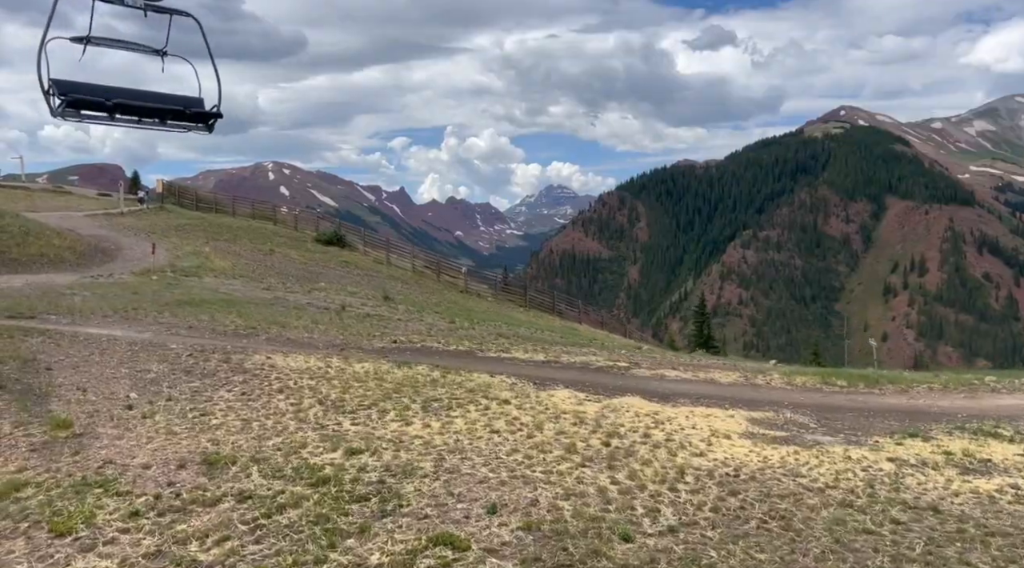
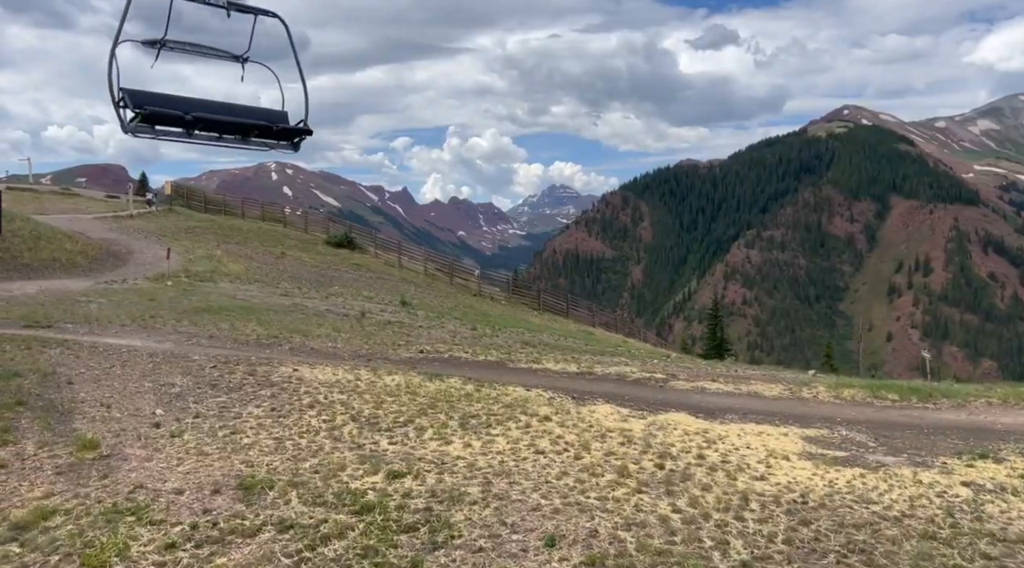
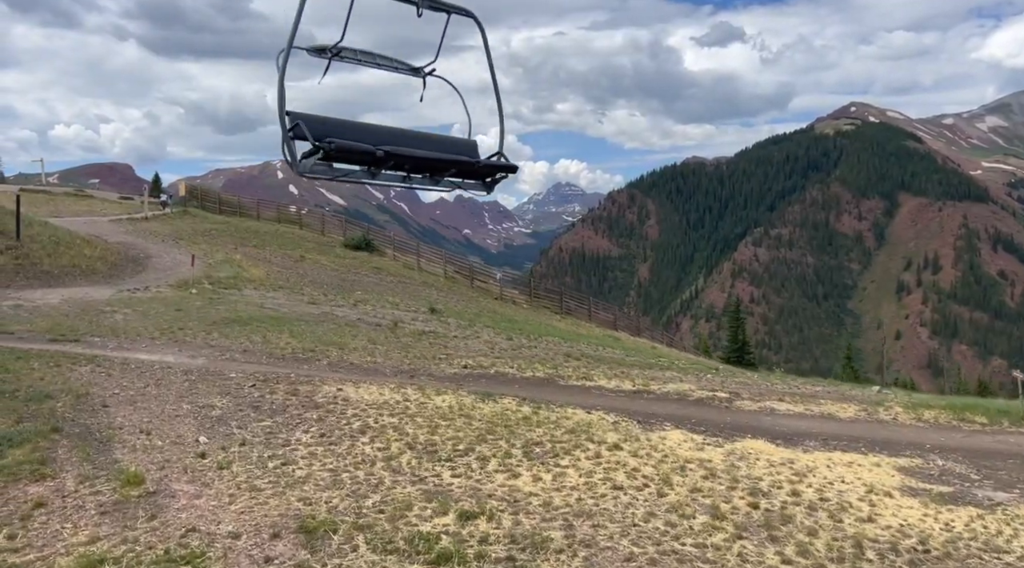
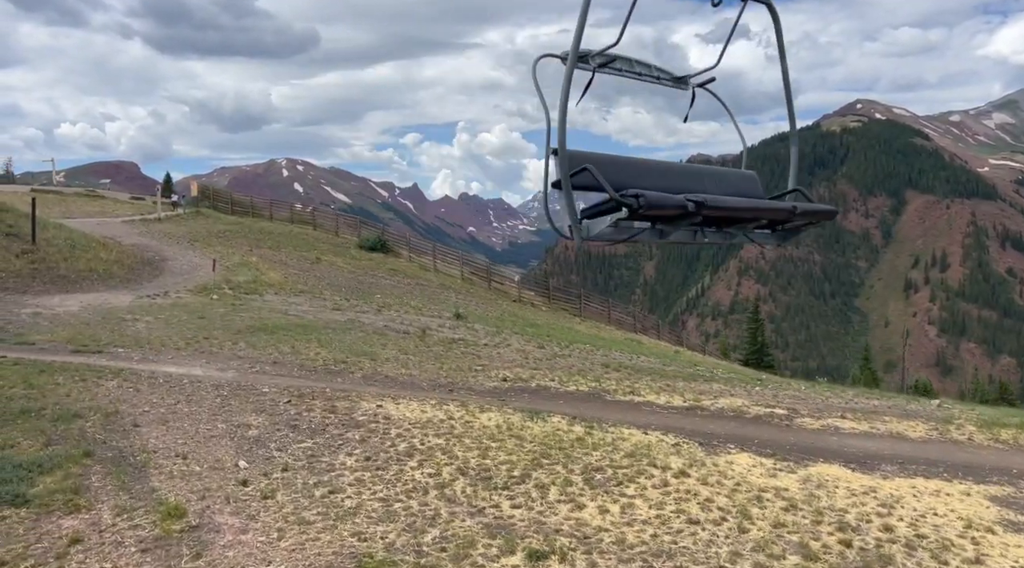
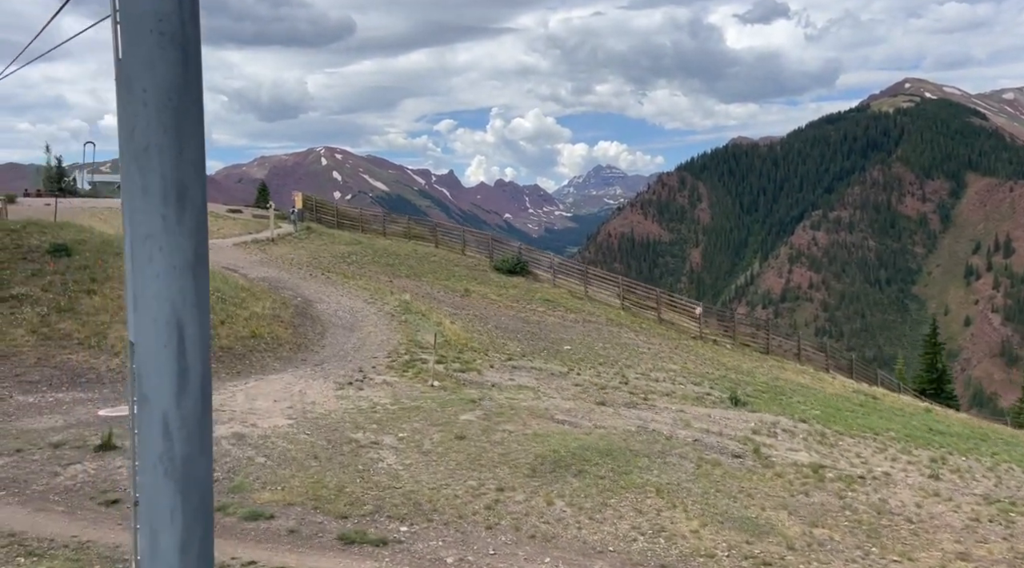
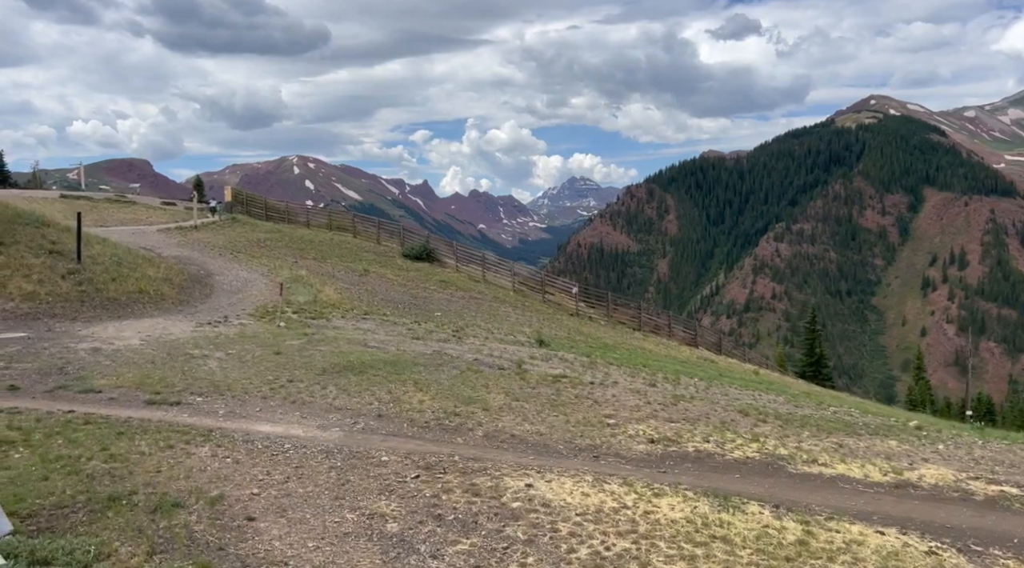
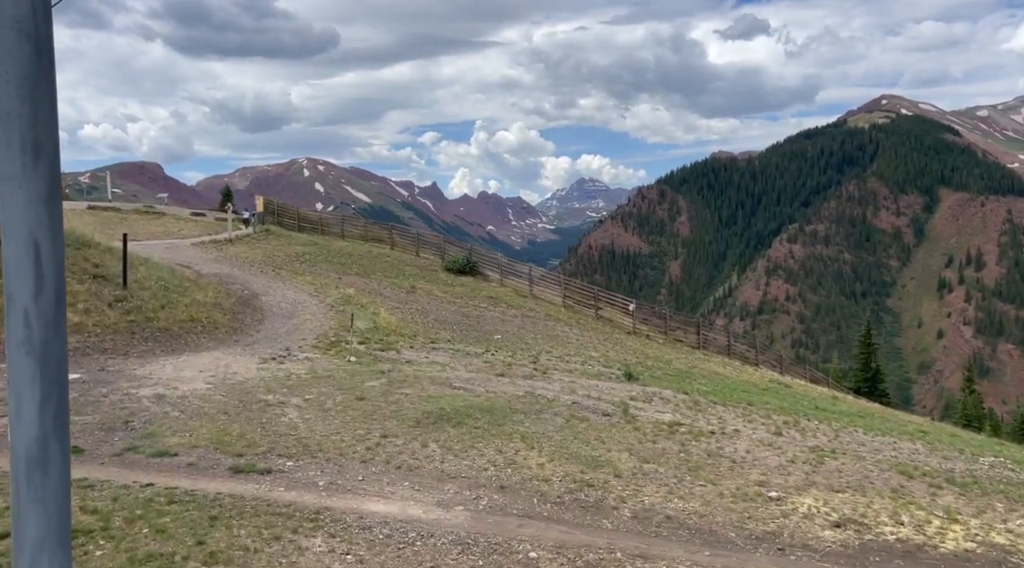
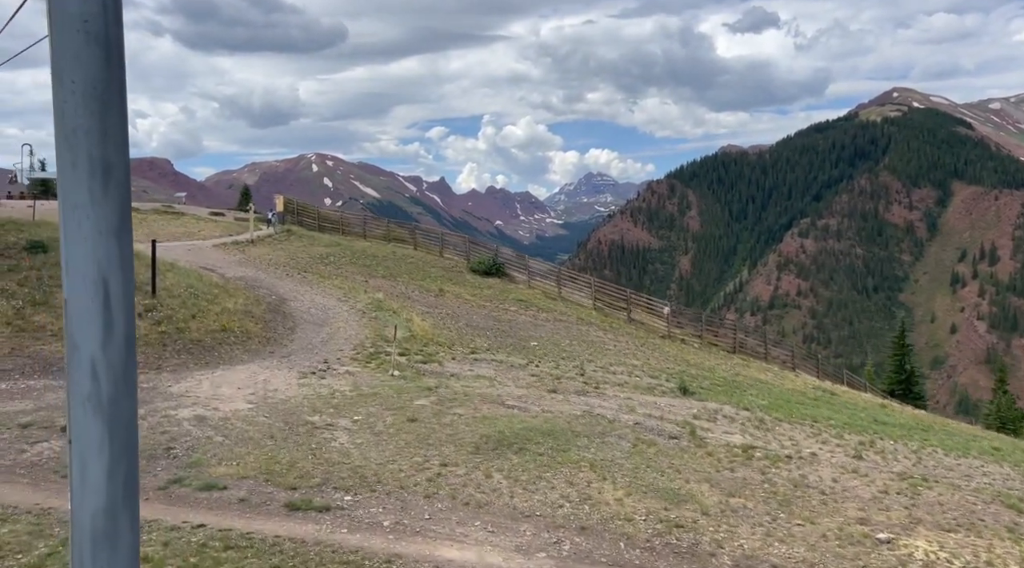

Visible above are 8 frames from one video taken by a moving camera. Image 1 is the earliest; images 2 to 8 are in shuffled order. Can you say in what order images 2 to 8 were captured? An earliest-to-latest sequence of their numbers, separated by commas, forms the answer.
2, 3, 4, 6, 7, 8, 5
